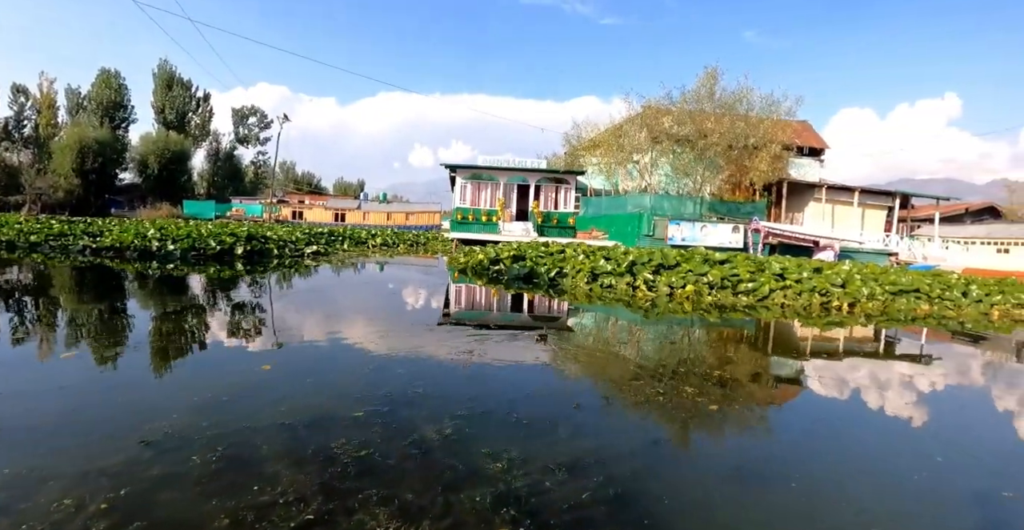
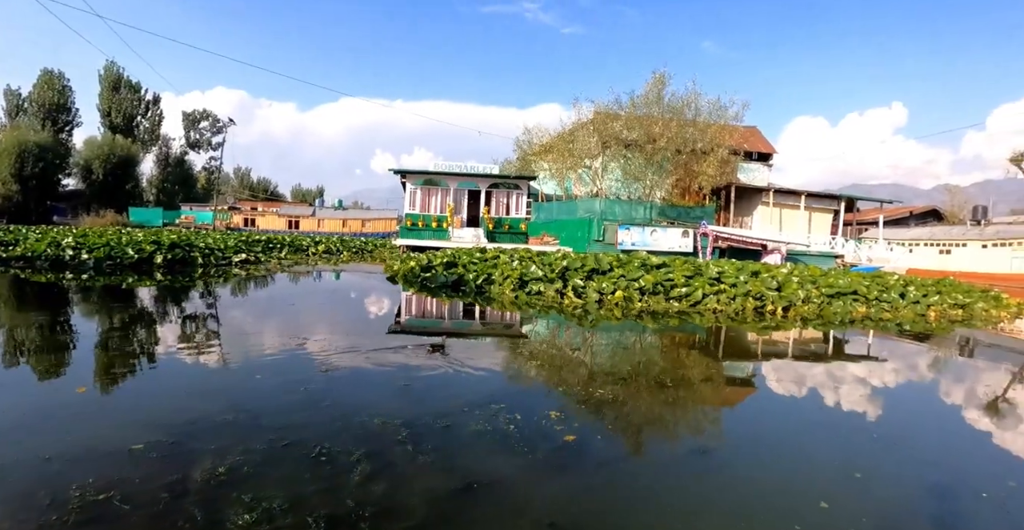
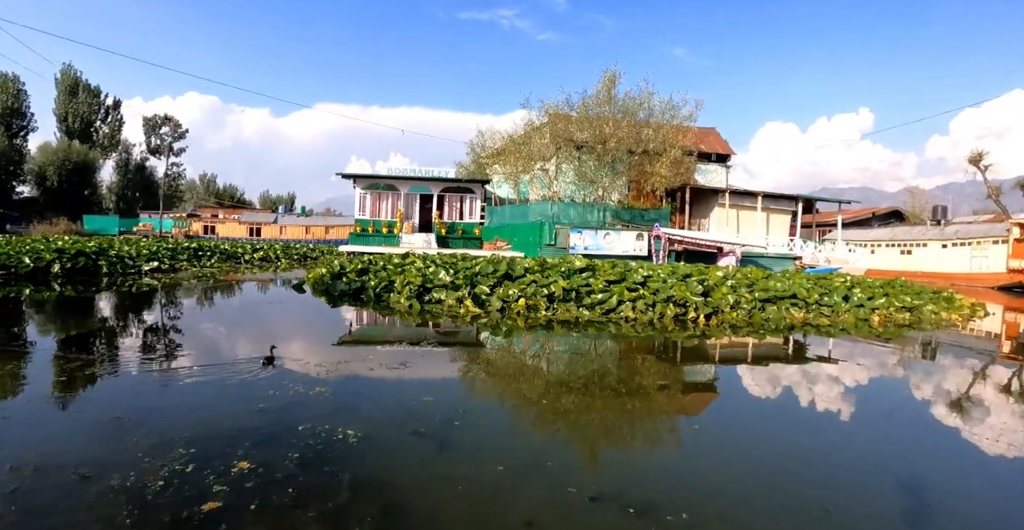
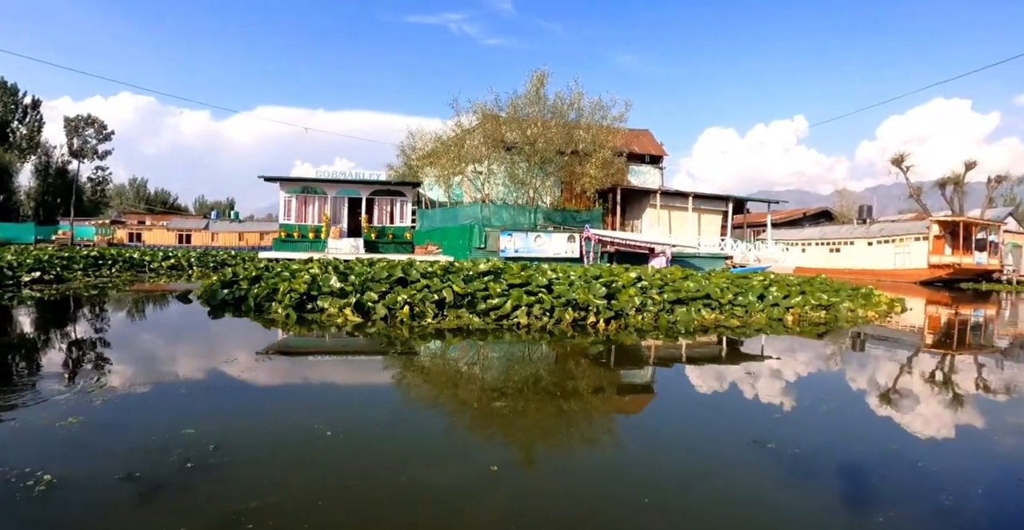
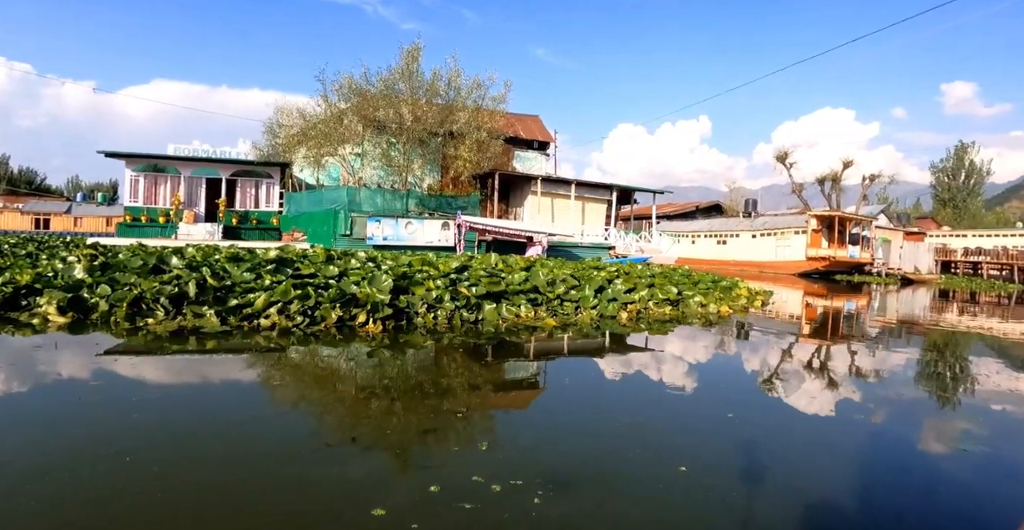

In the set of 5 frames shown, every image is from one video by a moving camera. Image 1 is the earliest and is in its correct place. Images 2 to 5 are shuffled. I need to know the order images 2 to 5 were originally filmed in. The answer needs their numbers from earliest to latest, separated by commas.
2, 3, 4, 5
